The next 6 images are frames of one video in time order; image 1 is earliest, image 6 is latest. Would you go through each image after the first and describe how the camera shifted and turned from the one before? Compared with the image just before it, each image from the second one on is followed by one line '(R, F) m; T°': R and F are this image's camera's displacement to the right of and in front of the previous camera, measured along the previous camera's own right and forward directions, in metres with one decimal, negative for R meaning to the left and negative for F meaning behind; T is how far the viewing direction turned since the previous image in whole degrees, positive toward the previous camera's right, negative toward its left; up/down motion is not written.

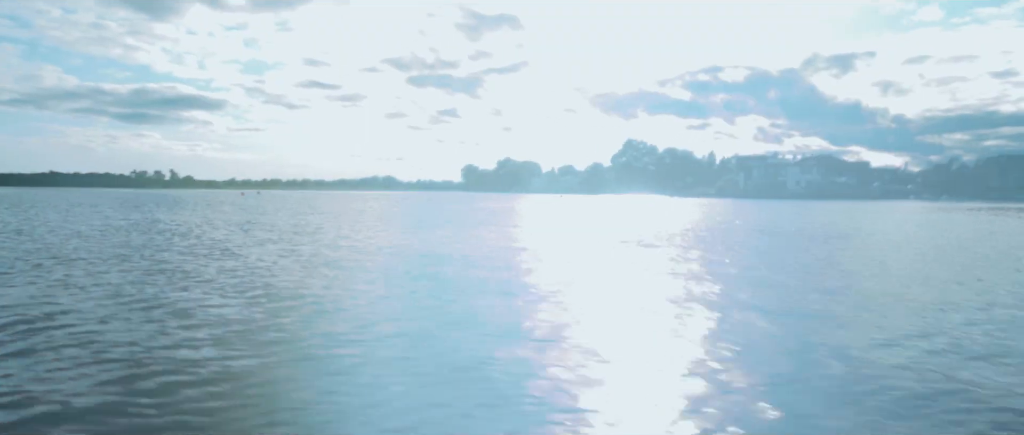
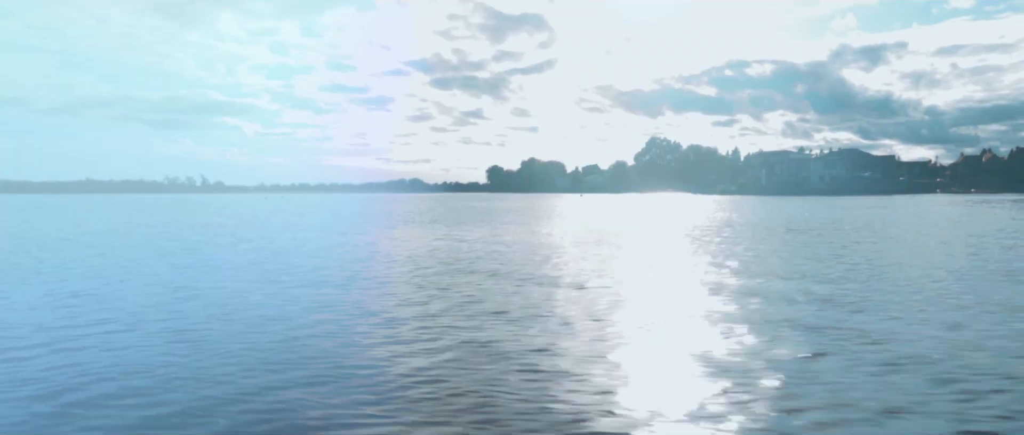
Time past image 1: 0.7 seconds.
(+0.2, -1.1) m; -2°
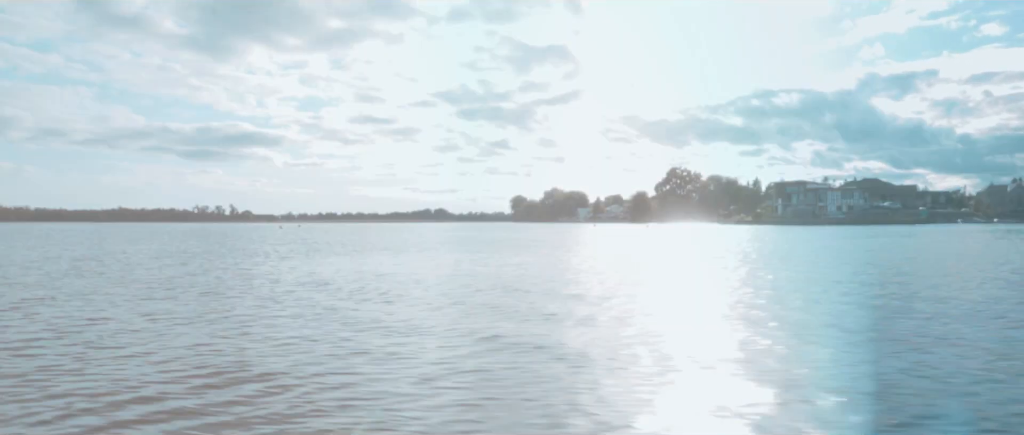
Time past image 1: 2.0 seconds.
(+0.4, -1.8) m; -2°
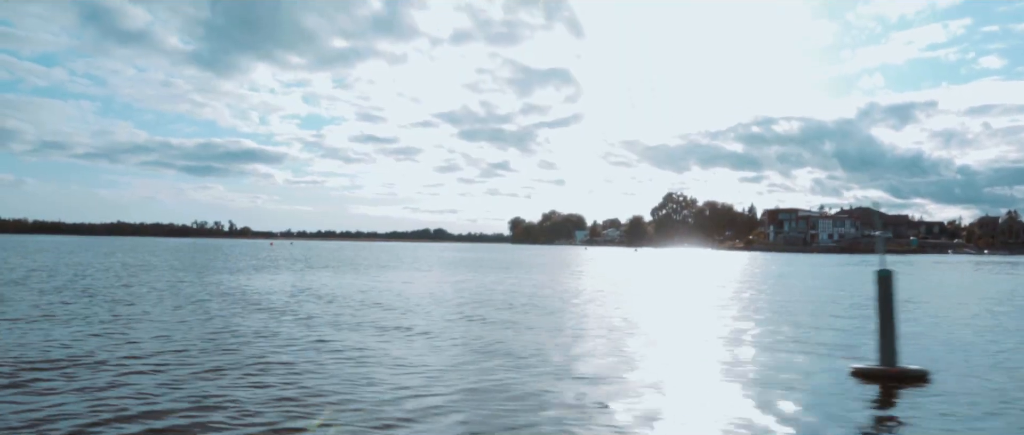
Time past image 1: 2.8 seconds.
(+0.1, -1.6) m; 0°
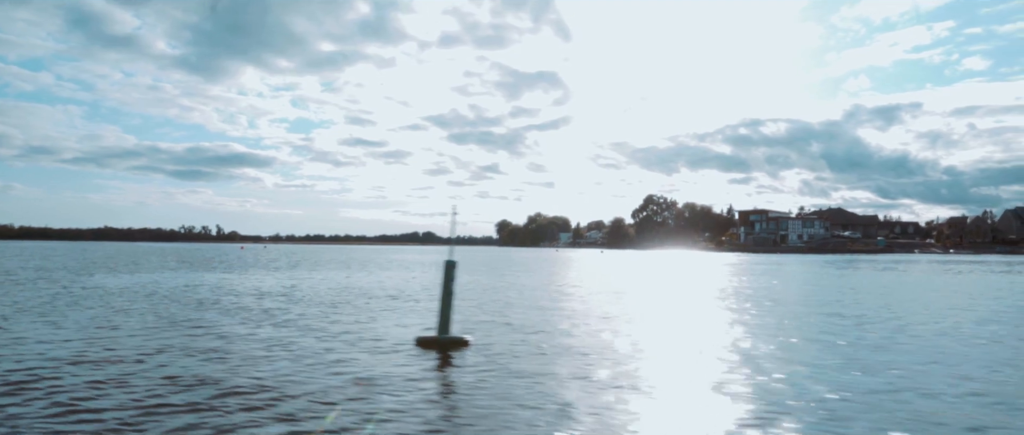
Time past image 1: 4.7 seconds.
(+0.3, -3.8) m; +1°
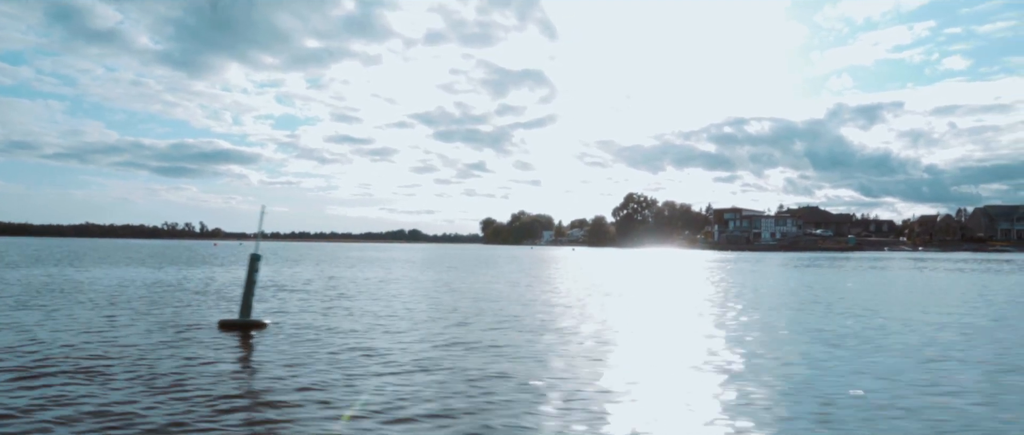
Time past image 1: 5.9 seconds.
(+0.2, -2.7) m; +1°
